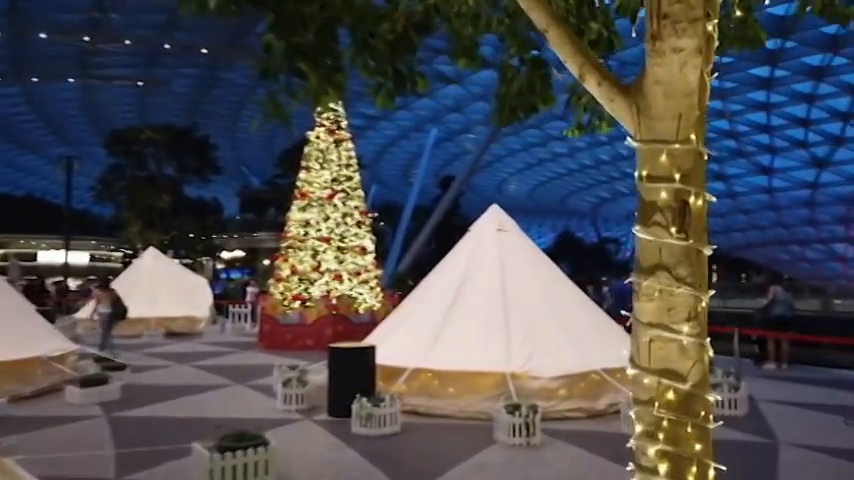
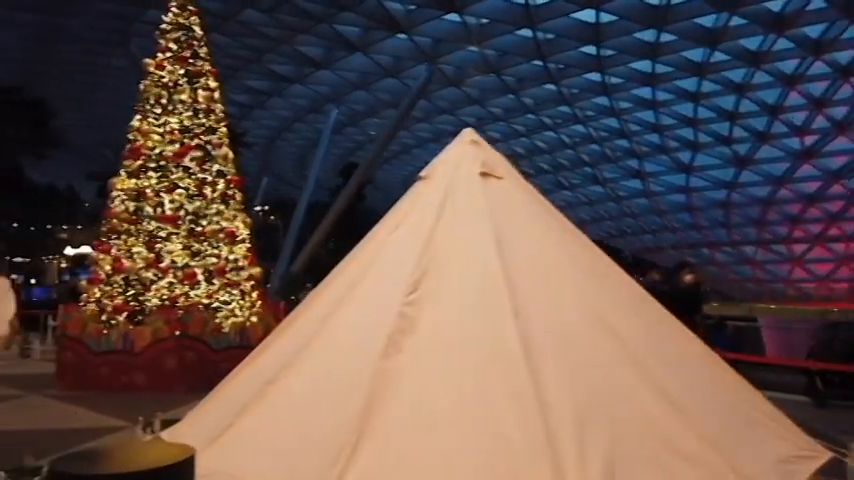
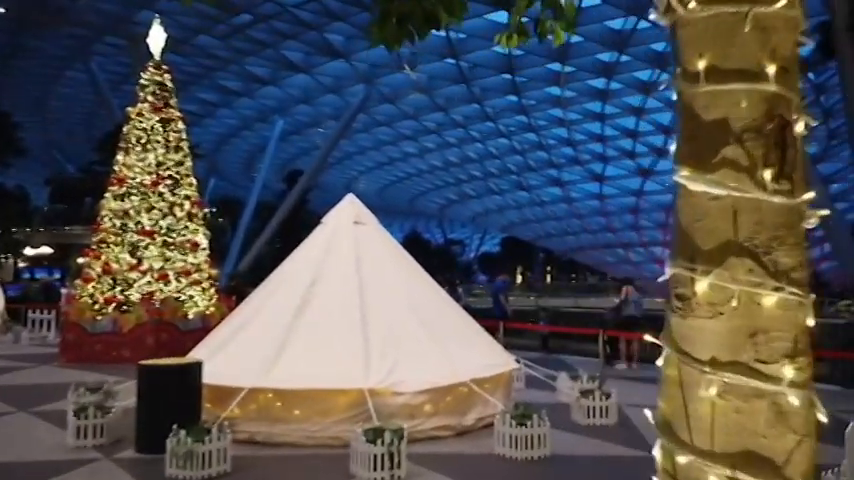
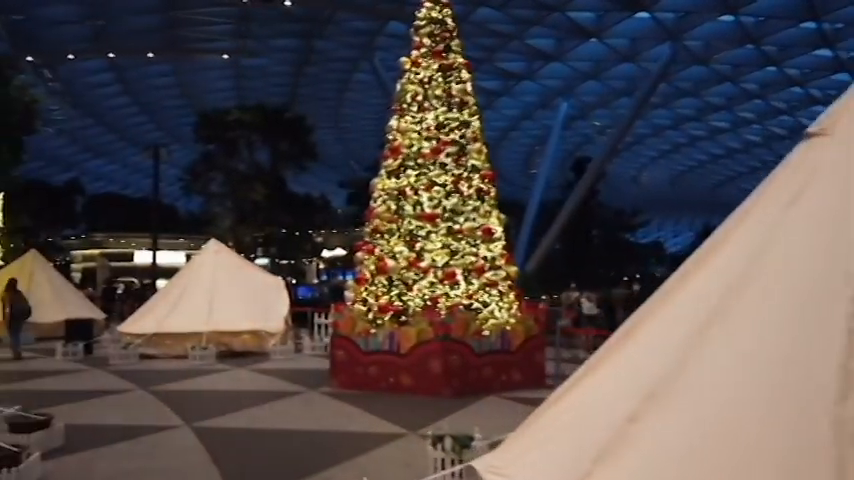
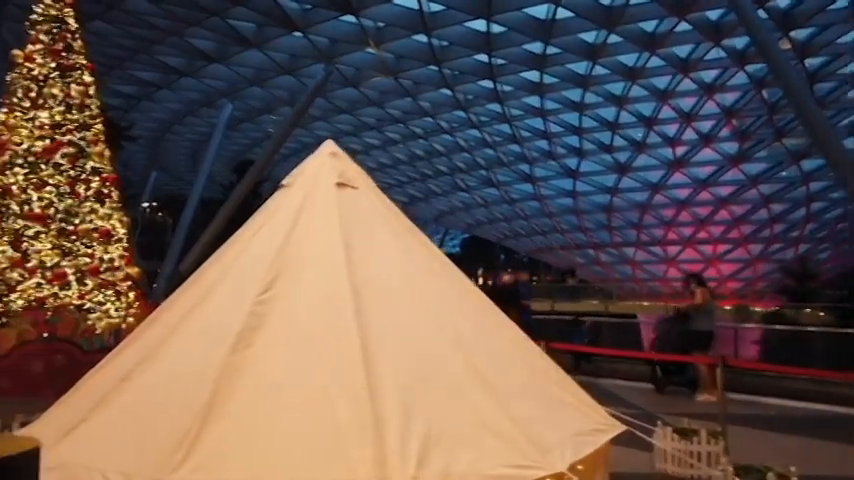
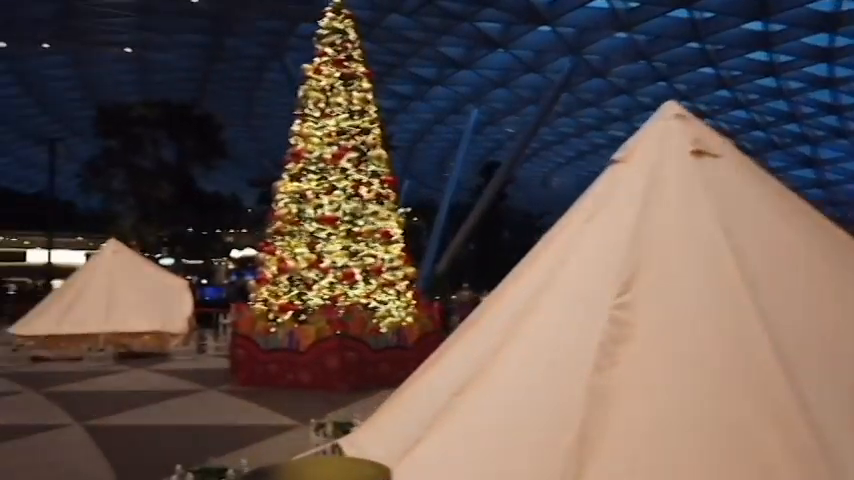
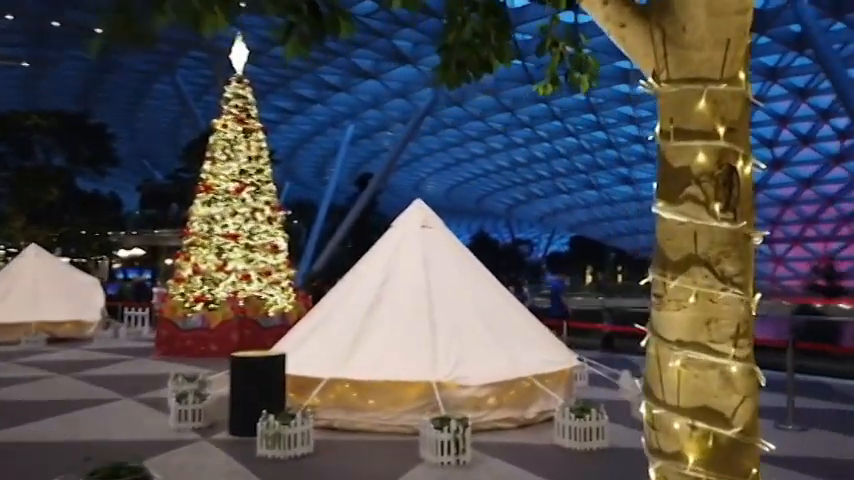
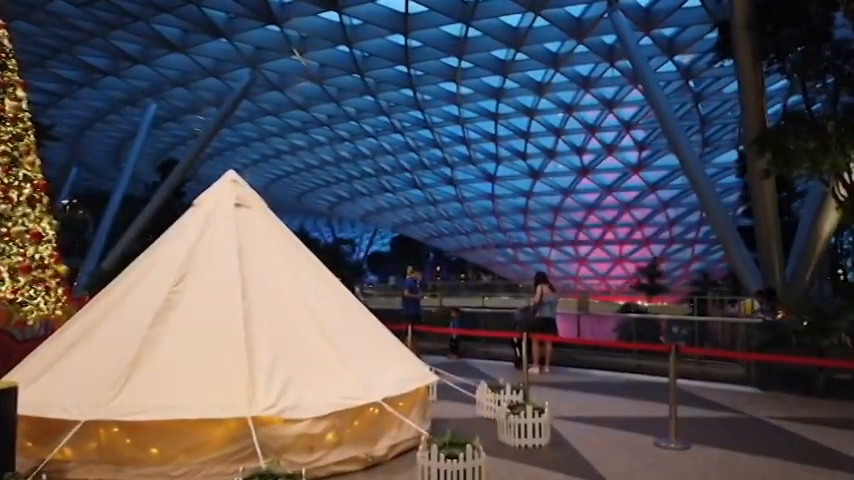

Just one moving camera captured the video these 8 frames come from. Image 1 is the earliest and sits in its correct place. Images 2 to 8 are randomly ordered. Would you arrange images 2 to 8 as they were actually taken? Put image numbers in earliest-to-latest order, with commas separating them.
7, 3, 8, 5, 2, 6, 4
